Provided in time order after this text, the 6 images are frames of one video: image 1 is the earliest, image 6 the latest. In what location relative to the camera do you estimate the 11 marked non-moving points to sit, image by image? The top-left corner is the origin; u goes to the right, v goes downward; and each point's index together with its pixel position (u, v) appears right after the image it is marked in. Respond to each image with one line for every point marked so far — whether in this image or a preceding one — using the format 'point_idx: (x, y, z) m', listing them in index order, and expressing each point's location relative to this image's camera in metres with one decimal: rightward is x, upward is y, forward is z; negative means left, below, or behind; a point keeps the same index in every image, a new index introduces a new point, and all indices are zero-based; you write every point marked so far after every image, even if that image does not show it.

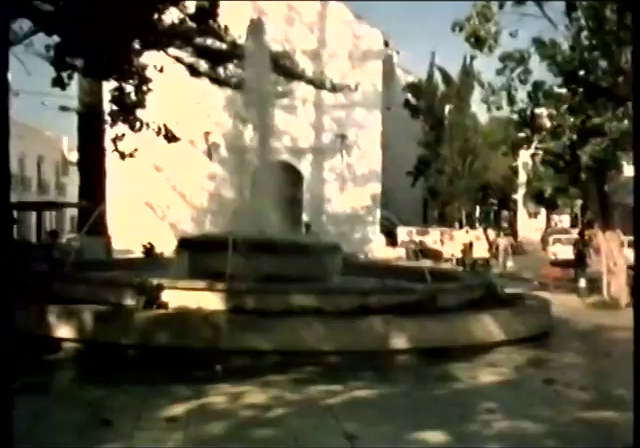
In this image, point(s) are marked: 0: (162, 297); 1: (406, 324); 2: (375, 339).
0: (-1.1, -0.5, +9.1) m
1: (+0.6, -0.7, +8.5) m
2: (+0.4, -0.8, +8.3) m
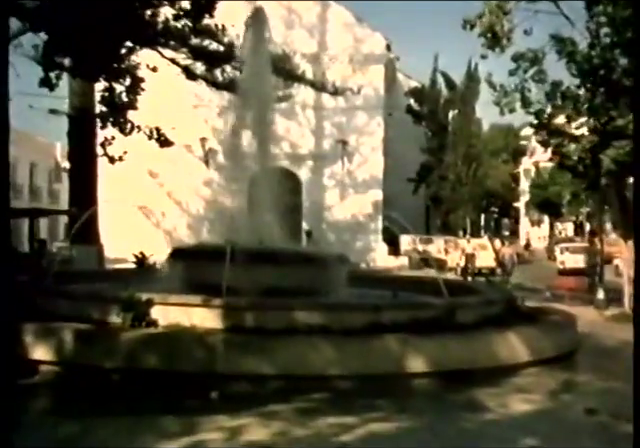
0: (-1.1, -0.6, +8.1) m
1: (+0.6, -0.7, +7.6) m
2: (+0.4, -0.8, +7.4) m
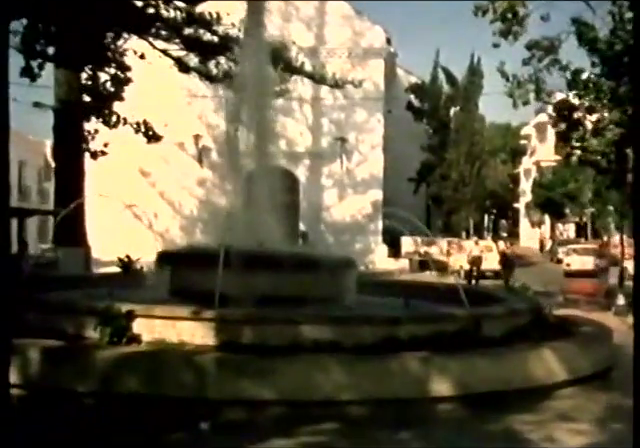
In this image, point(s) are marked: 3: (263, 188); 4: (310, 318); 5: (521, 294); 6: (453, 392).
0: (-1.1, -0.6, +7.1) m
1: (+0.7, -0.7, +6.5) m
2: (+0.5, -0.8, +6.3) m
3: (-0.6, +0.4, +12.9) m
4: (-0.1, -0.5, +7.1) m
5: (+1.6, -0.6, +9.9) m
6: (+0.7, -0.9, +6.5) m
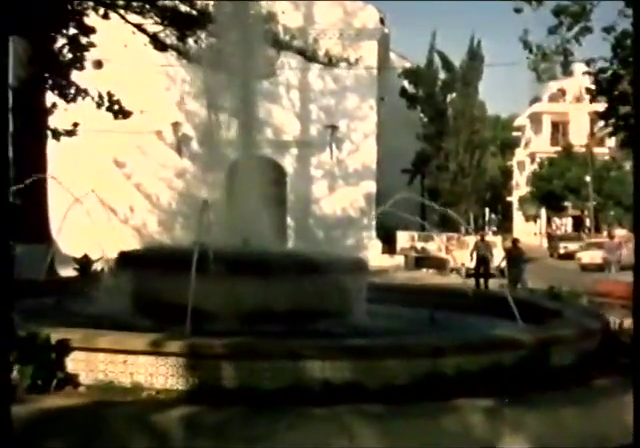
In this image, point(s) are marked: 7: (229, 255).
0: (-1.0, -0.6, +5.0) m
1: (+0.7, -0.7, +4.5) m
2: (+0.5, -0.8, +4.3) m
3: (-0.6, +0.4, +10.8) m
4: (0.0, -0.5, +5.0) m
5: (+1.6, -0.5, +7.9) m
6: (+0.8, -0.8, +4.4) m
7: (-0.5, -0.2, +6.8) m
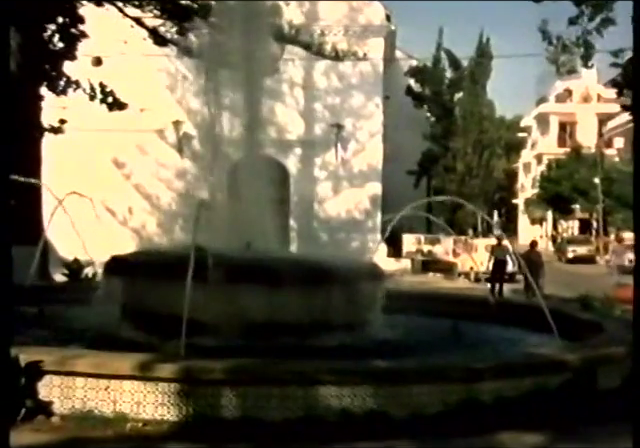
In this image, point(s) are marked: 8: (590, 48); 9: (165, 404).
0: (-0.9, -0.6, +4.3) m
1: (+0.8, -0.7, +3.8) m
2: (+0.6, -0.8, +3.6) m
3: (-0.5, +0.4, +10.1) m
4: (0.0, -0.5, +4.3) m
5: (+1.7, -0.5, +7.1) m
6: (+0.8, -0.8, +3.7) m
7: (-0.4, -0.2, +6.0) m
8: (+2.6, +1.7, +12.0) m
9: (-0.5, -0.6, +4.3) m
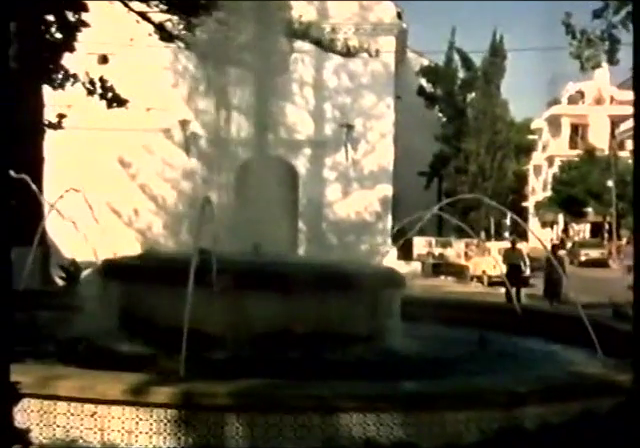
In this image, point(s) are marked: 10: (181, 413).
0: (-0.9, -0.6, +3.7) m
1: (+0.8, -0.7, +3.2) m
2: (+0.6, -0.8, +3.0) m
3: (-0.4, +0.4, +9.5) m
4: (+0.1, -0.5, +3.7) m
5: (+1.8, -0.5, +6.6) m
6: (+0.9, -0.8, +3.1) m
7: (-0.4, -0.2, +5.5) m
8: (+2.7, +1.7, +11.4) m
9: (-0.5, -0.6, +3.8) m
10: (-0.4, -0.6, +3.8) m
